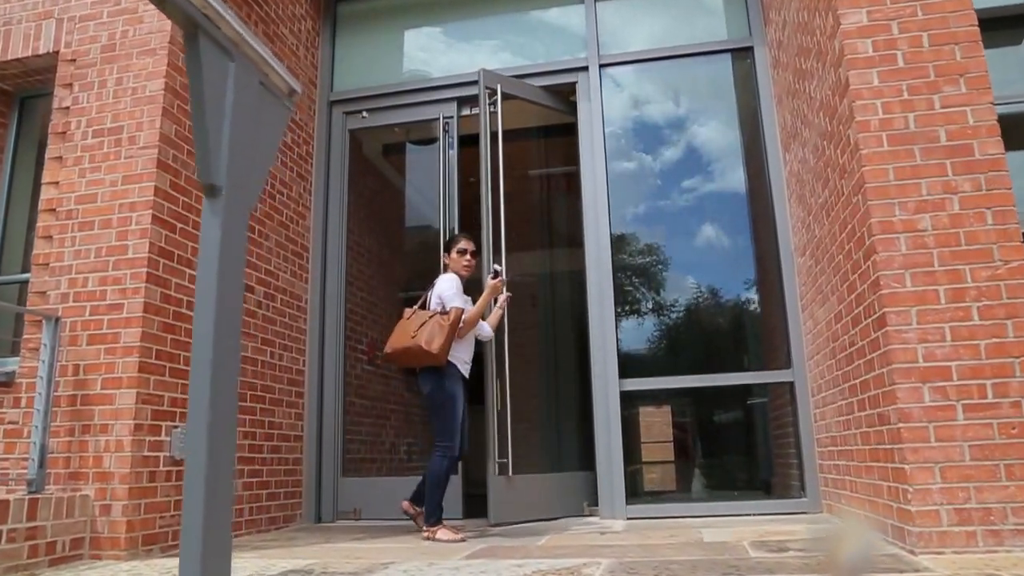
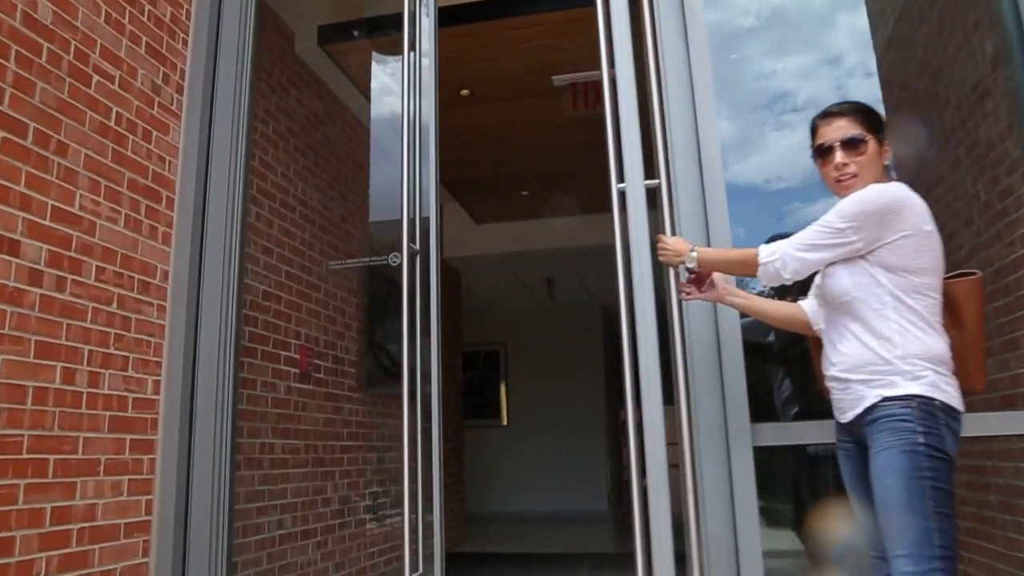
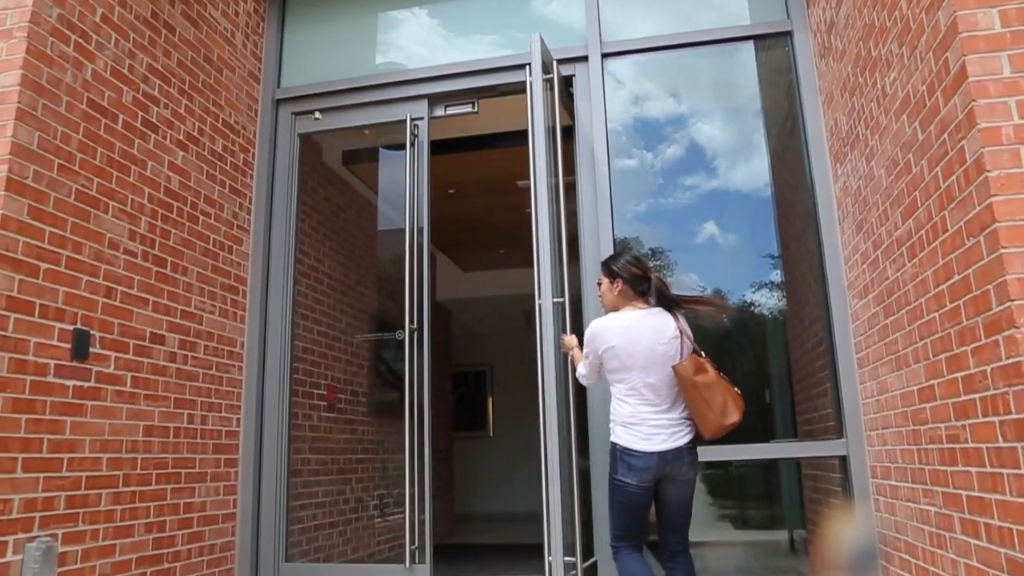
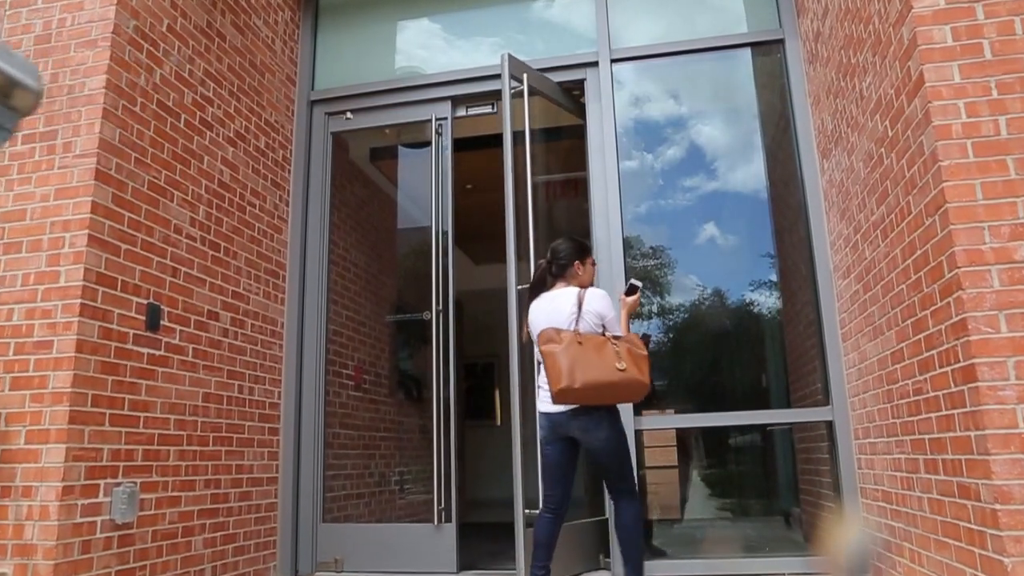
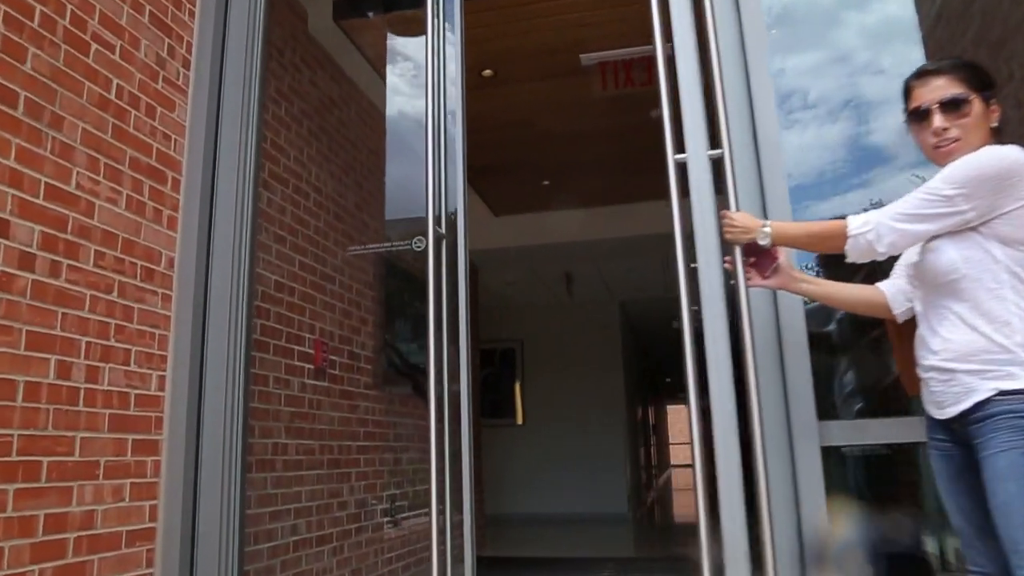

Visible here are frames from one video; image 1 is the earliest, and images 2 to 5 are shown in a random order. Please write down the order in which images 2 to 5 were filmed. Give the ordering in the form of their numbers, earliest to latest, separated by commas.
4, 3, 2, 5
